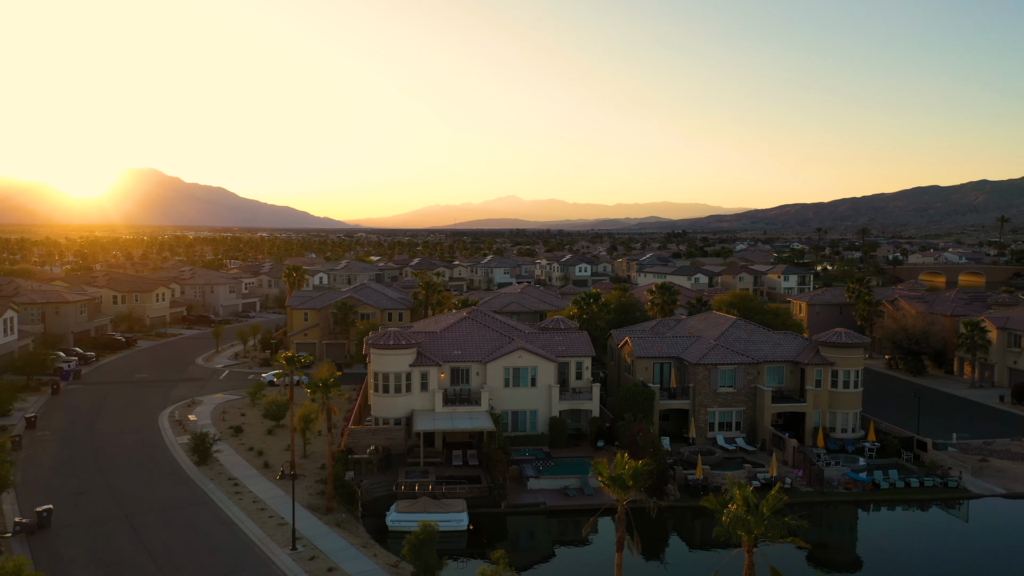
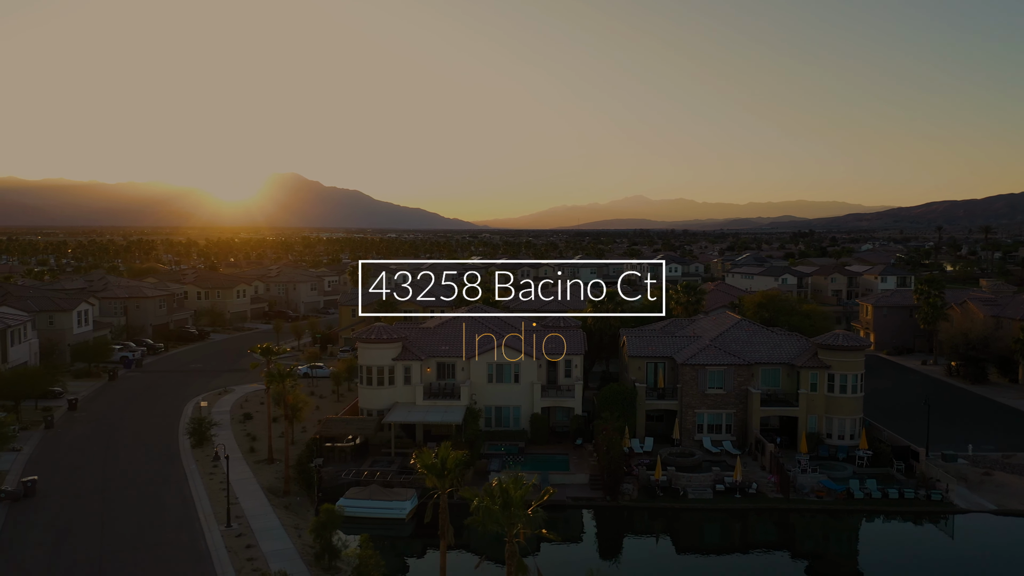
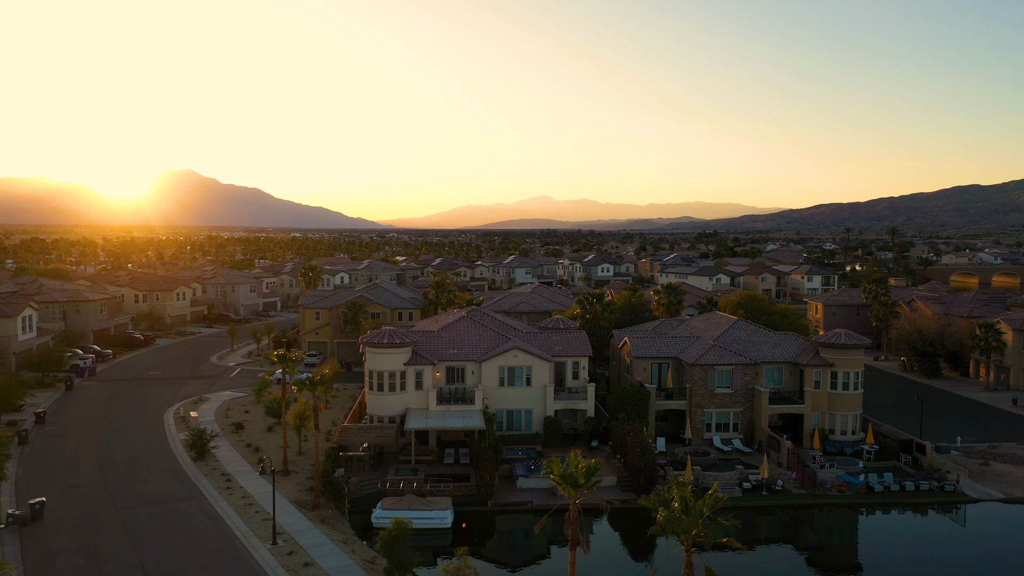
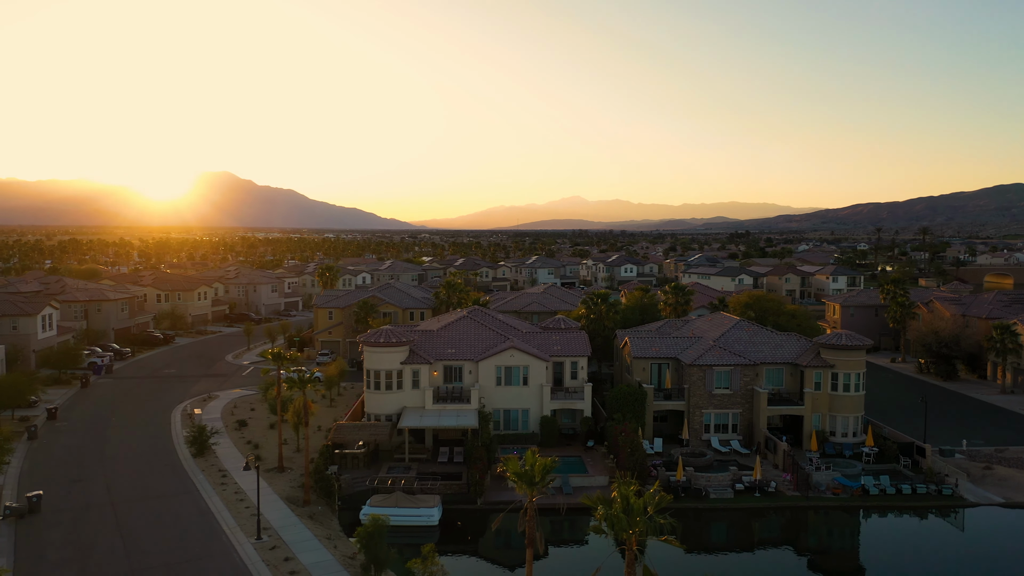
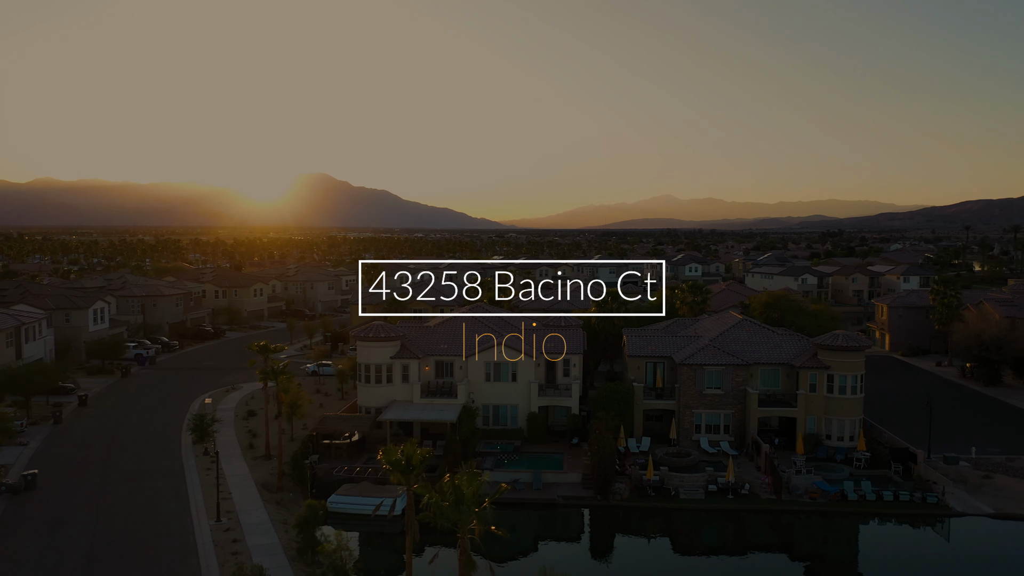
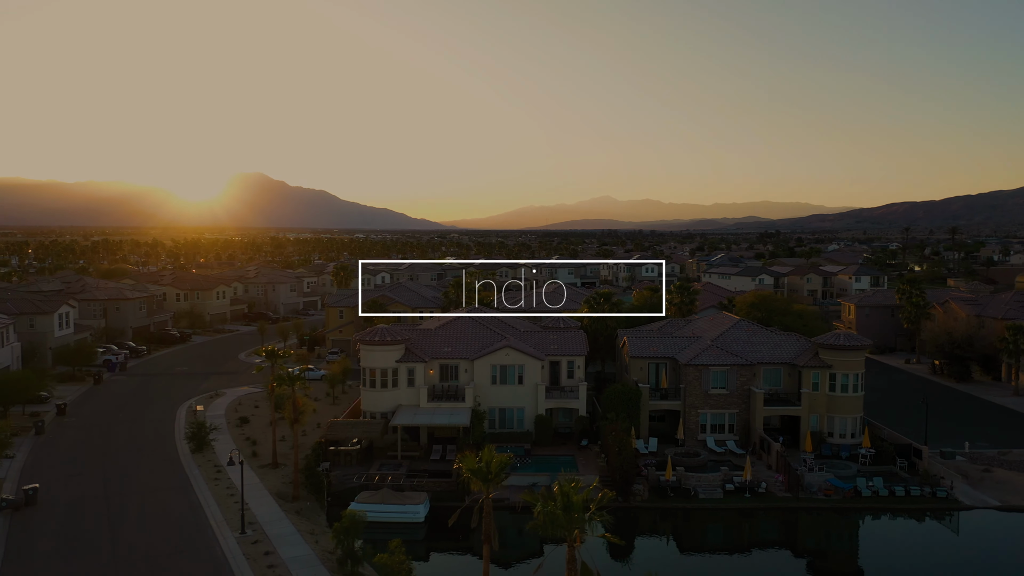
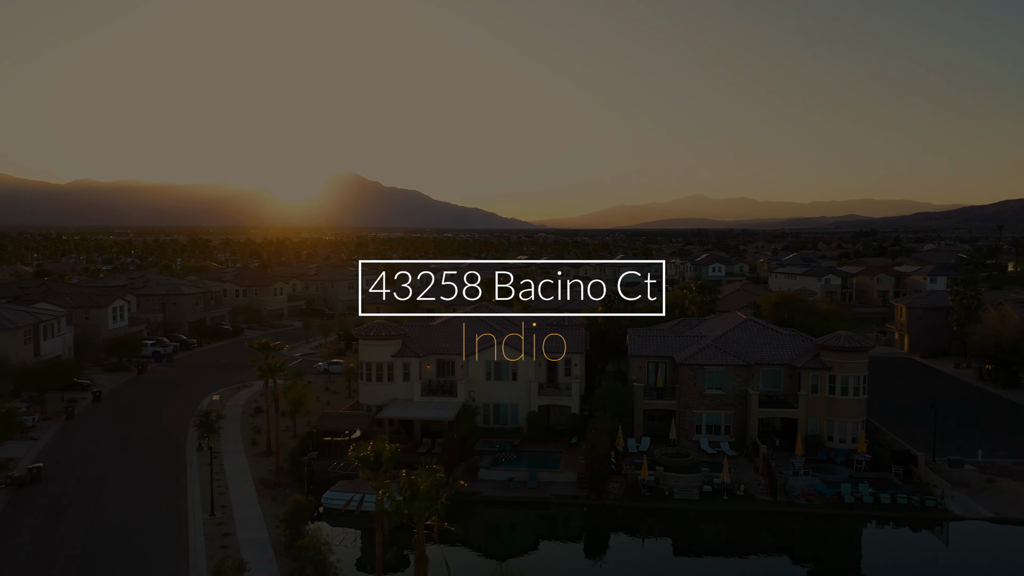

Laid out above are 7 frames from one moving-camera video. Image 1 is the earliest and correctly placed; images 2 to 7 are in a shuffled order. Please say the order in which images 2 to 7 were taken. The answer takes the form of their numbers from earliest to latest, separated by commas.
3, 4, 6, 2, 5, 7
